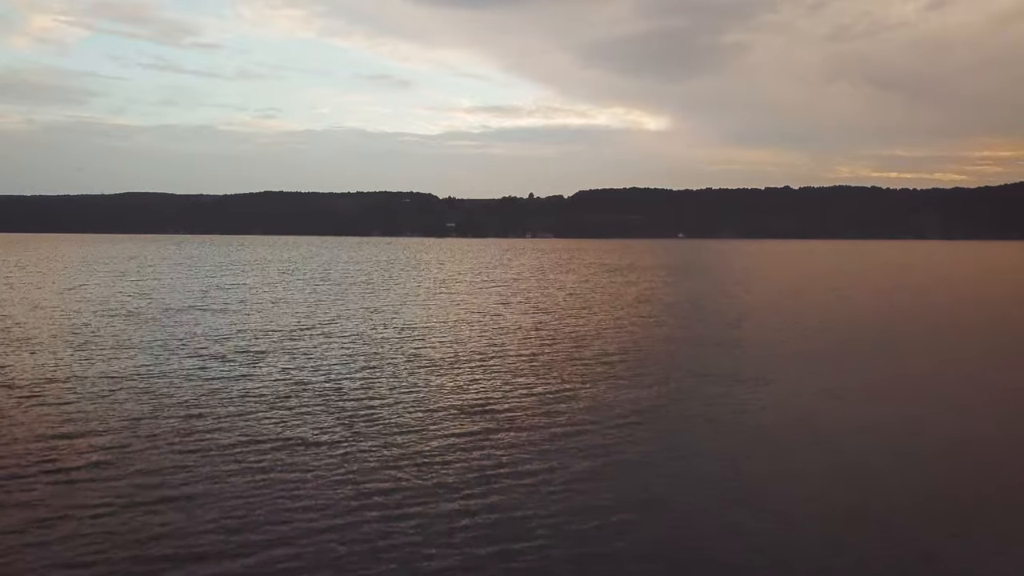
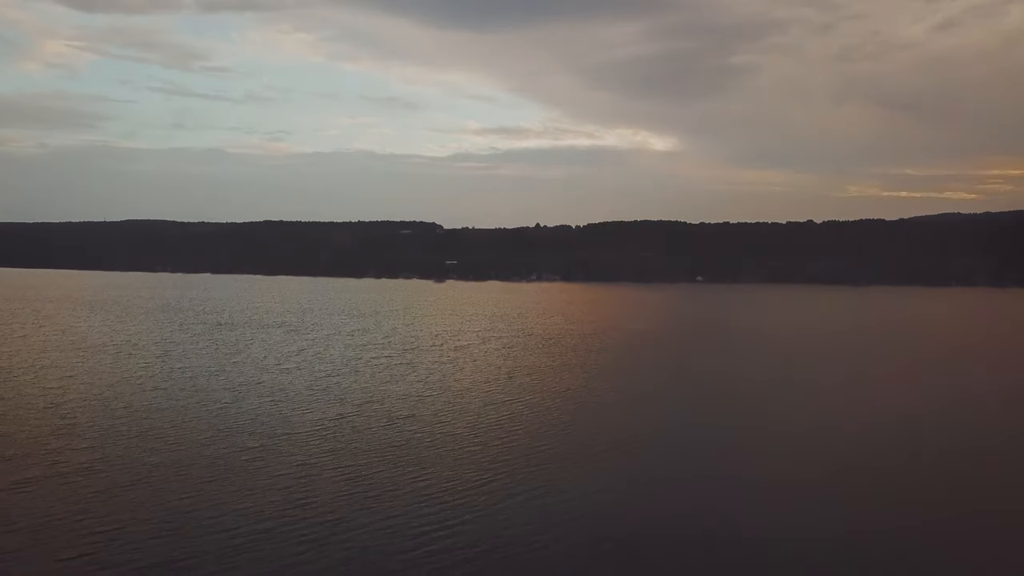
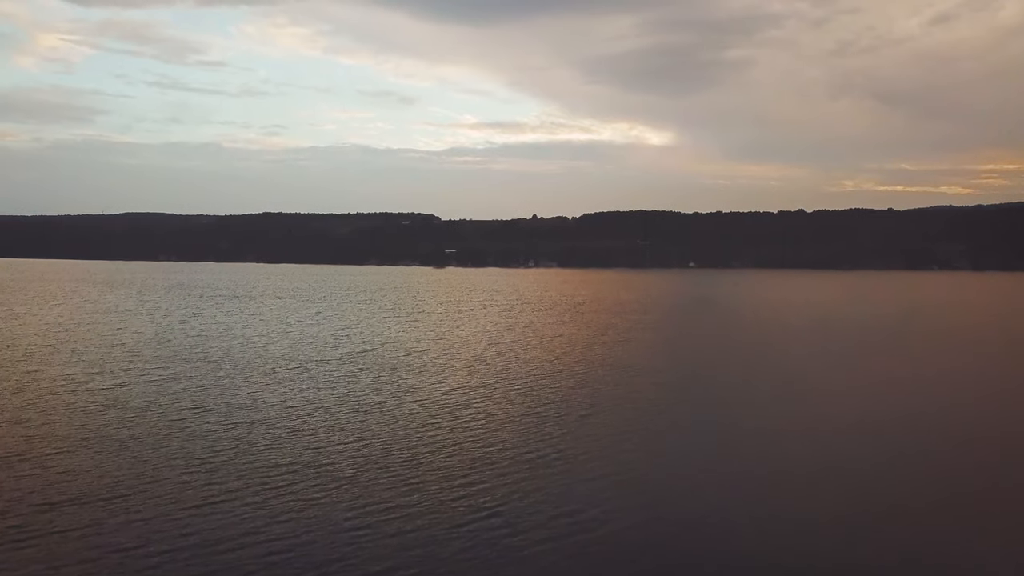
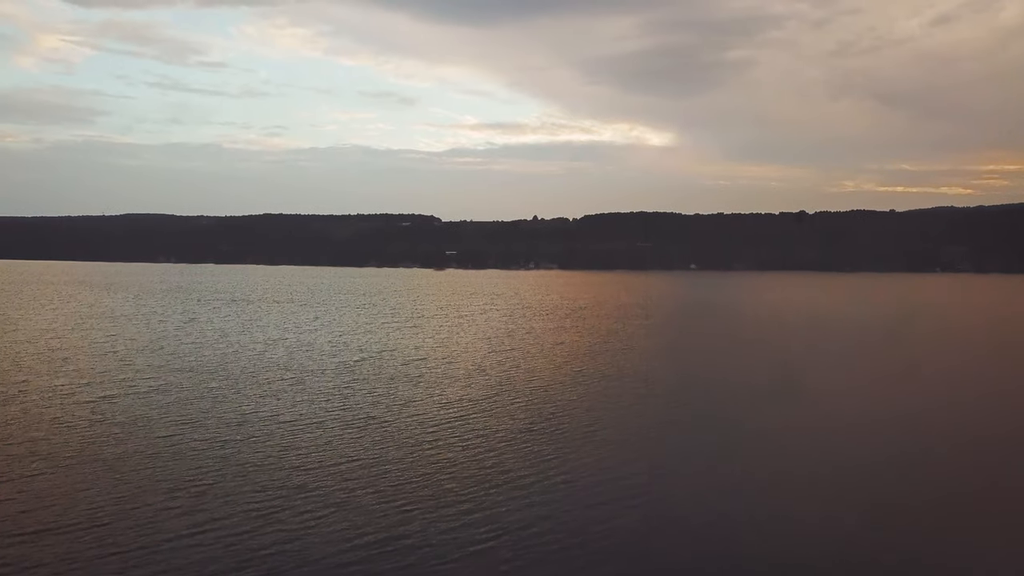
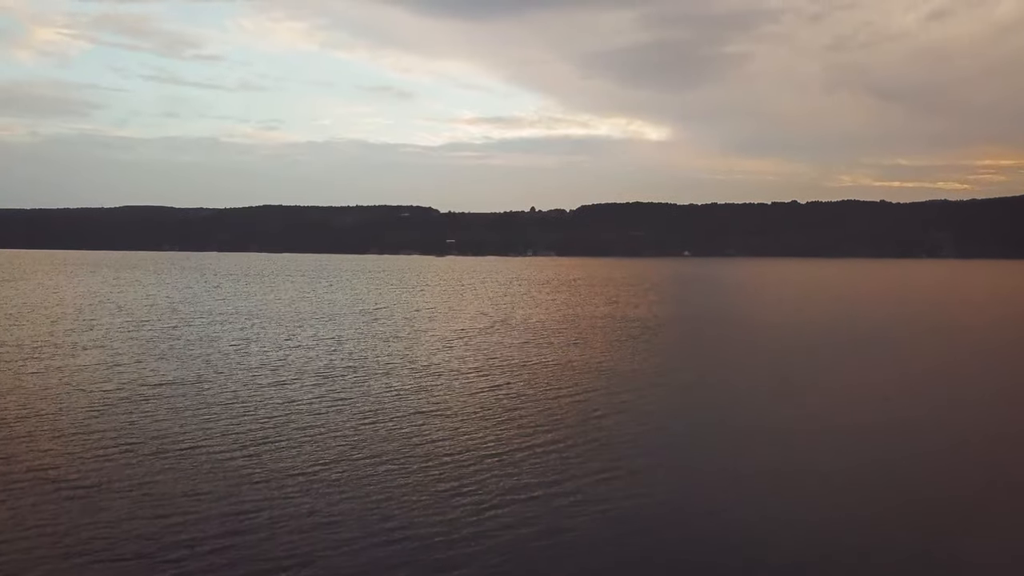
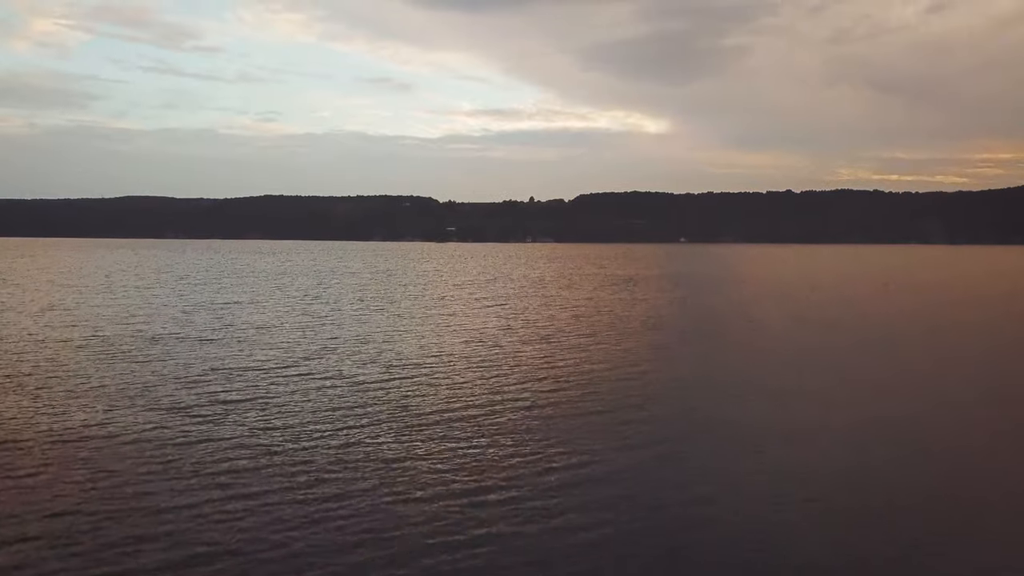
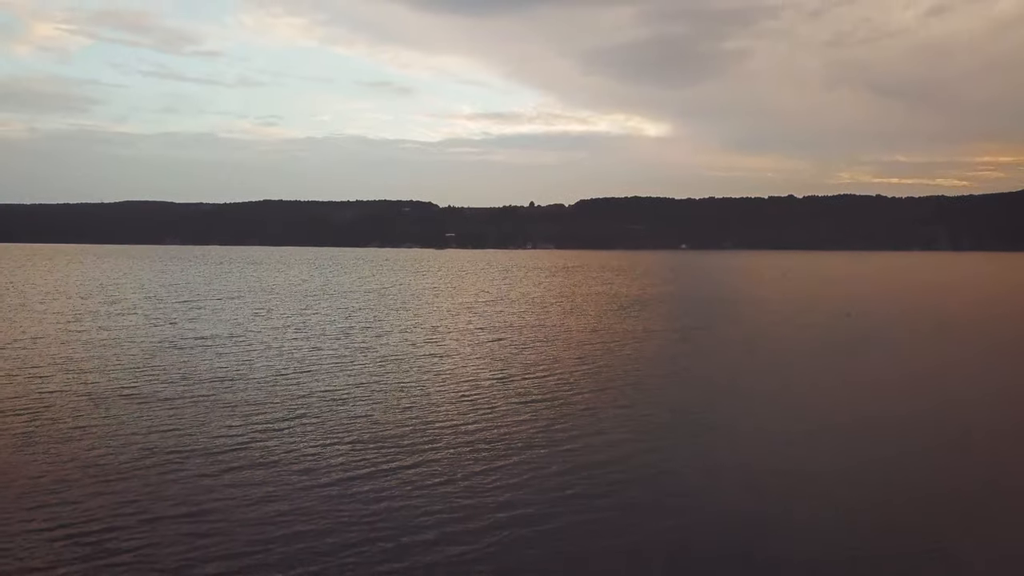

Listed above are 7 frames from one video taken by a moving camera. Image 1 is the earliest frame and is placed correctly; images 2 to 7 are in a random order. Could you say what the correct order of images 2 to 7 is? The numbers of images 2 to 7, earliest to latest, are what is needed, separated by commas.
6, 7, 5, 3, 4, 2
